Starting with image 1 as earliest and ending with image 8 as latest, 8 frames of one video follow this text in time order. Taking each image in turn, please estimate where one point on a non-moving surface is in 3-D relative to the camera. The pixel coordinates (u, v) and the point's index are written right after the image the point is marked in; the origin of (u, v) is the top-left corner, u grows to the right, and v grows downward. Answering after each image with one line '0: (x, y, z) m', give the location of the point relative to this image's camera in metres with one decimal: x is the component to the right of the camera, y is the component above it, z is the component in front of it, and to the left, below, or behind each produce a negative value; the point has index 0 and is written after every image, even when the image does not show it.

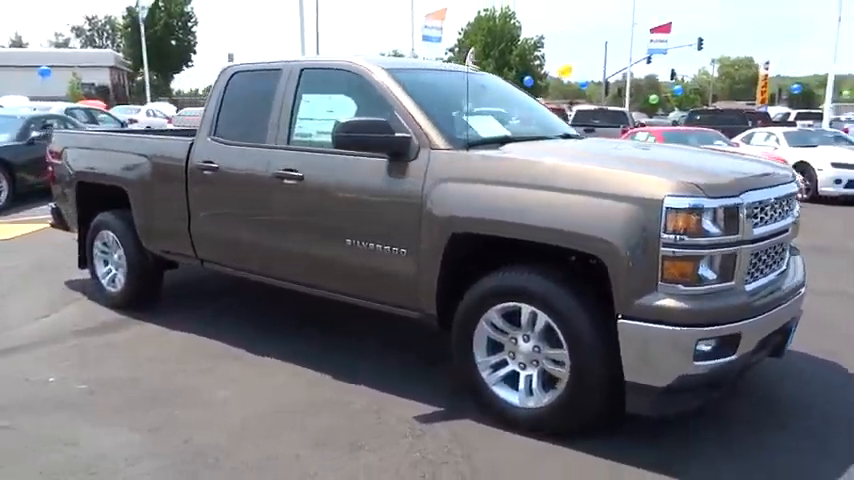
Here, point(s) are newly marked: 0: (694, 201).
0: (+1.4, +0.2, +3.5) m
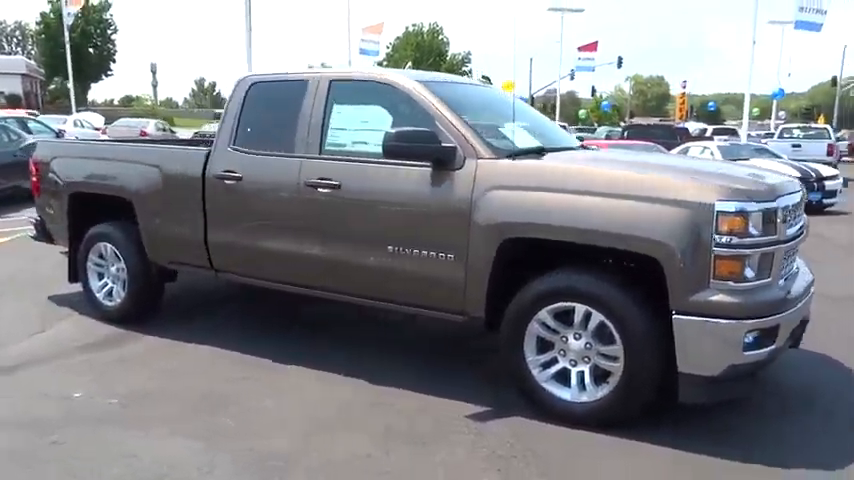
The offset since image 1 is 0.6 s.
0: (+1.9, +0.2, +3.8) m
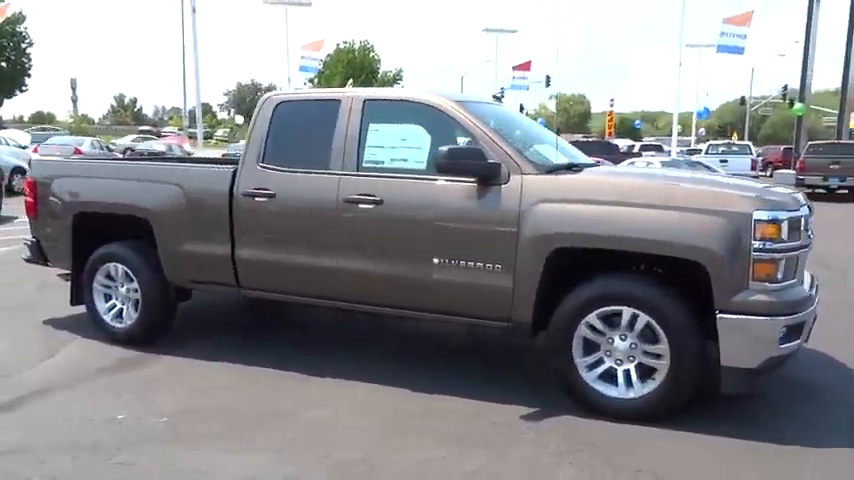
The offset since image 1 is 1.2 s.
0: (+2.3, +0.2, +4.3) m
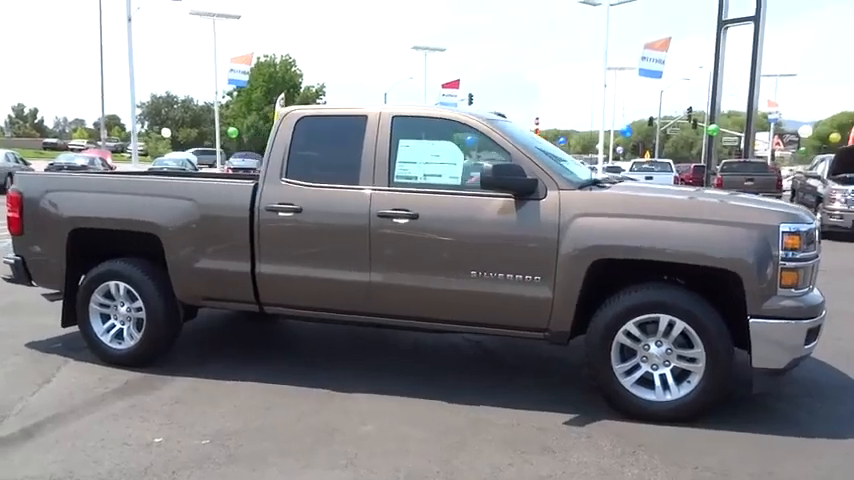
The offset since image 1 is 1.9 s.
0: (+2.7, +0.1, +4.7) m
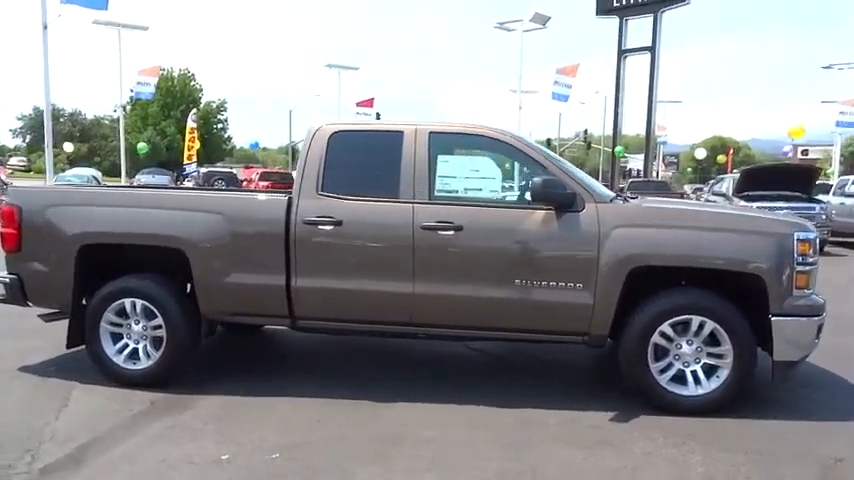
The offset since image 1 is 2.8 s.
0: (+3.1, +0.1, +5.3) m
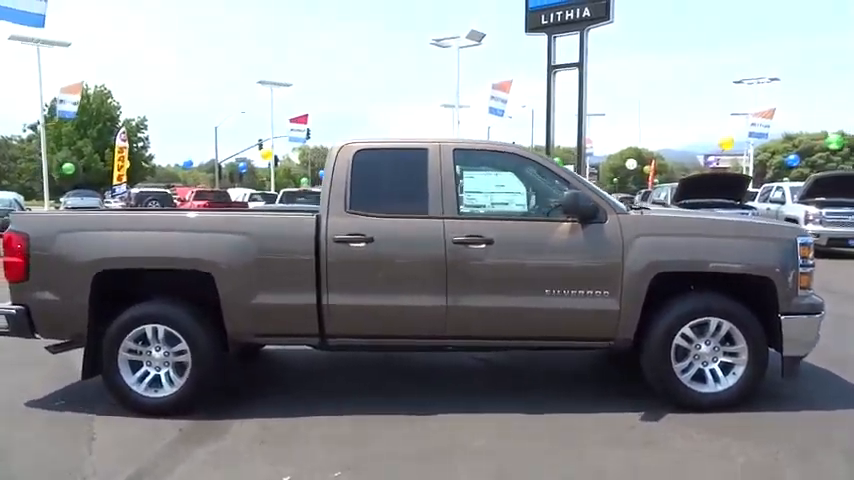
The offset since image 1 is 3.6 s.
0: (+3.4, 0.0, +5.8) m
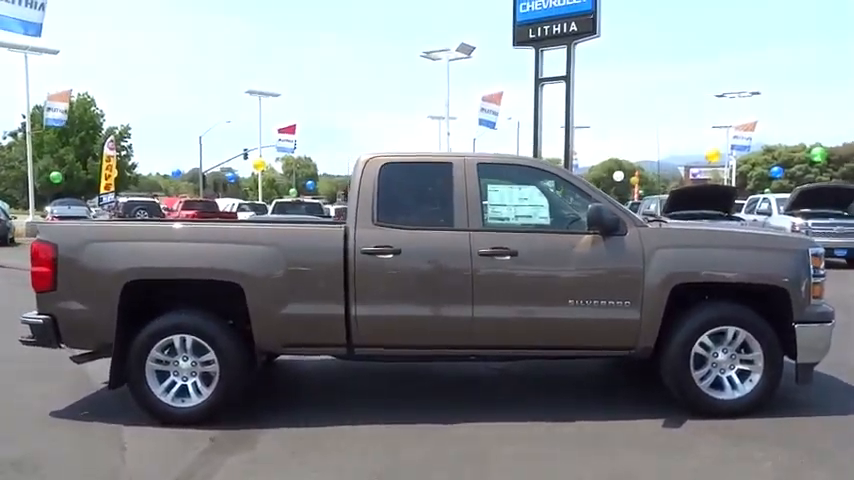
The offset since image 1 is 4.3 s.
0: (+3.6, -0.1, +6.0) m
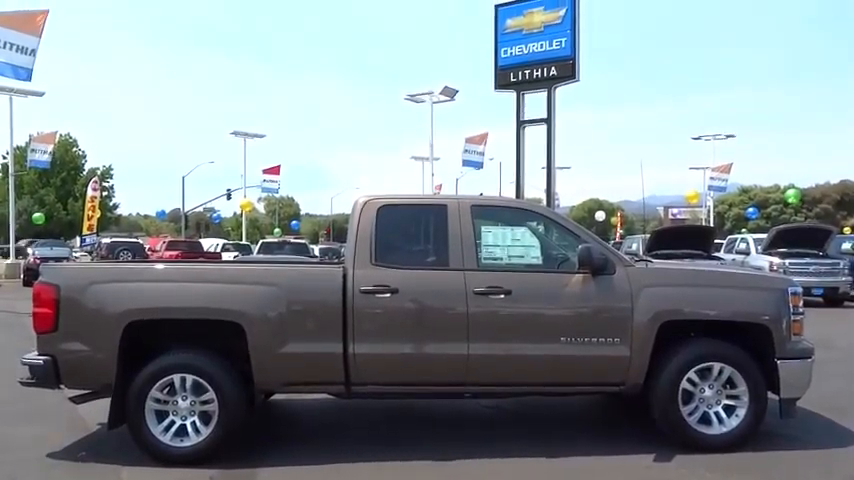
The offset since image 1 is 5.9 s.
0: (+3.6, -0.5, +6.3) m
